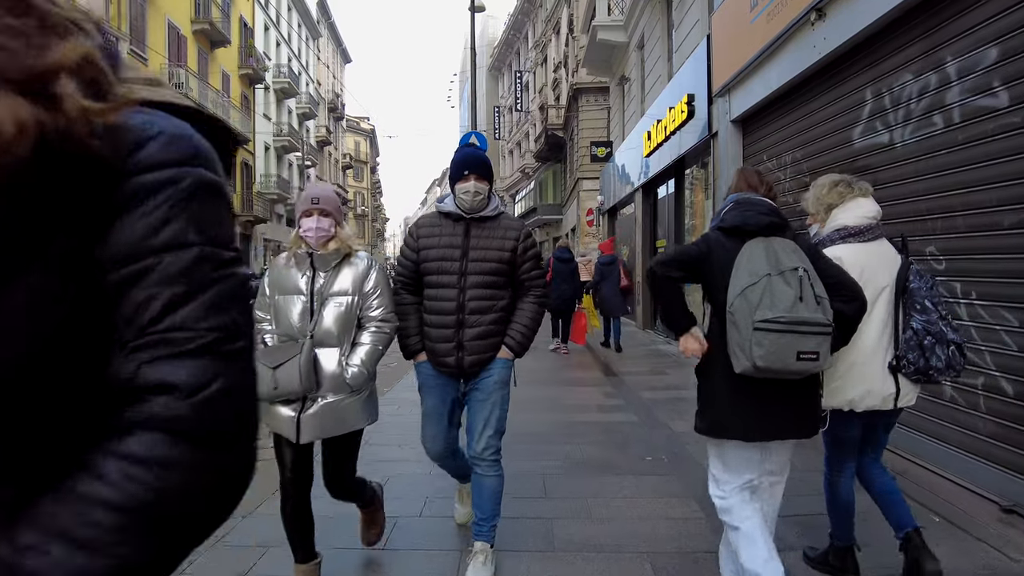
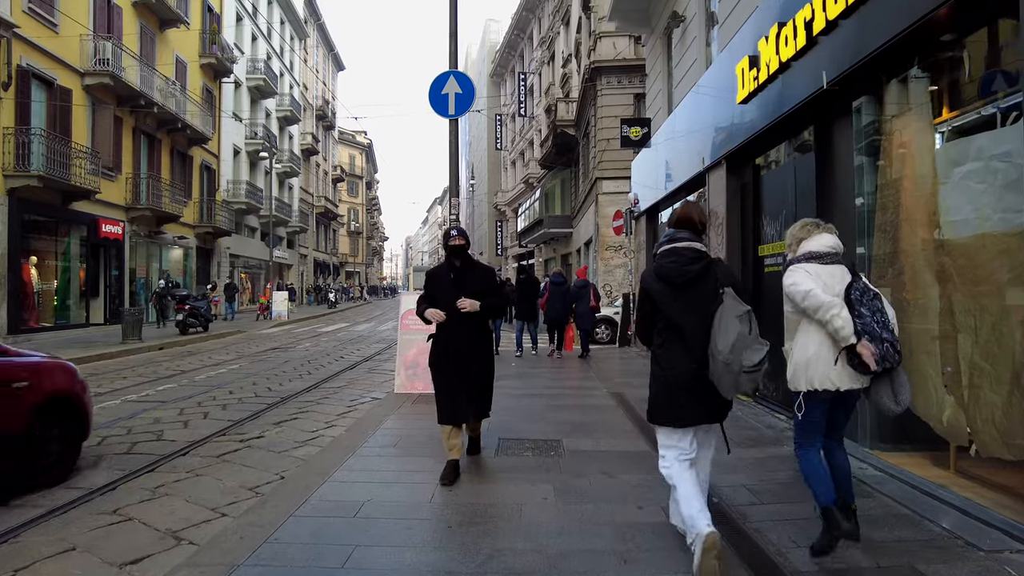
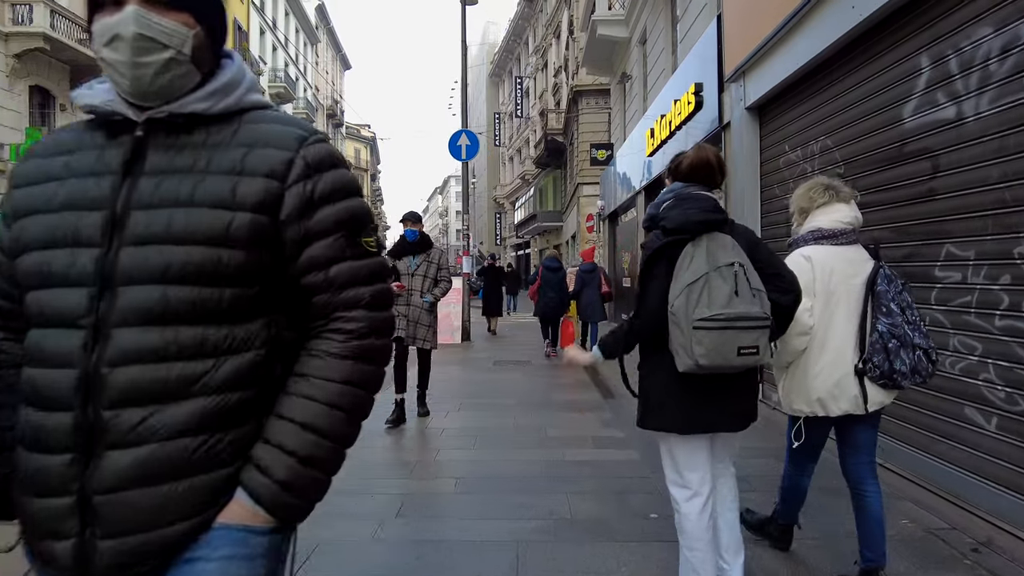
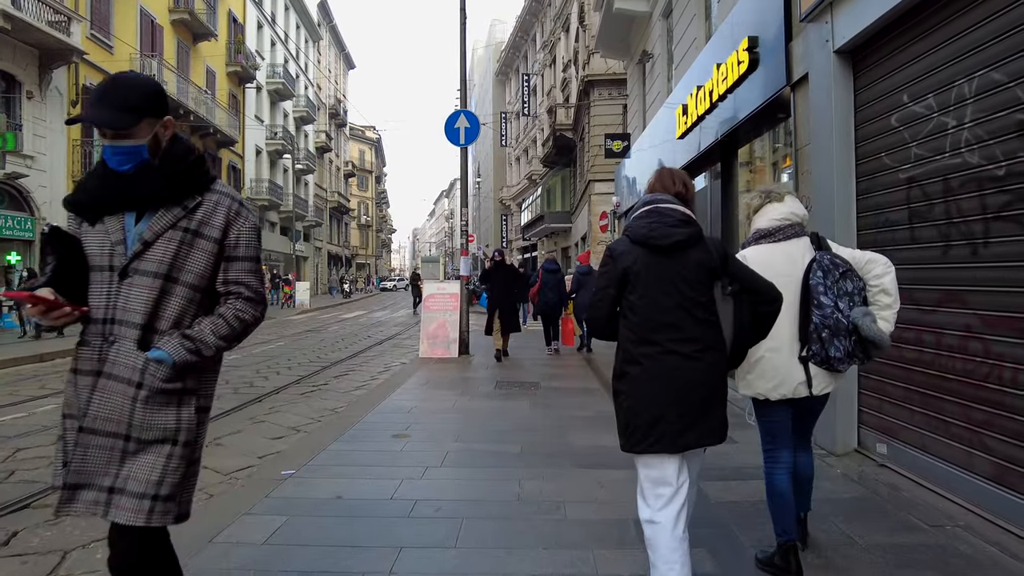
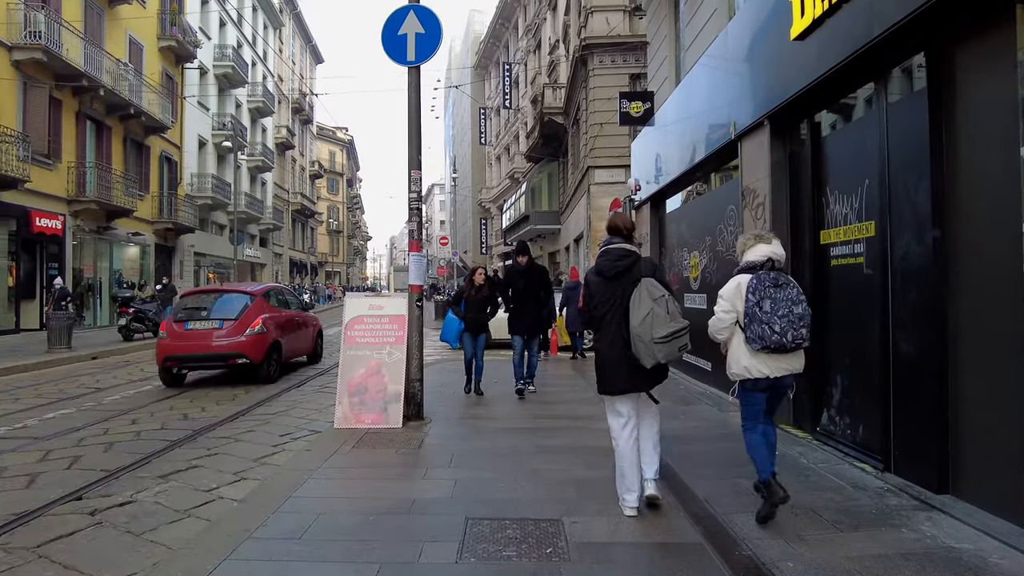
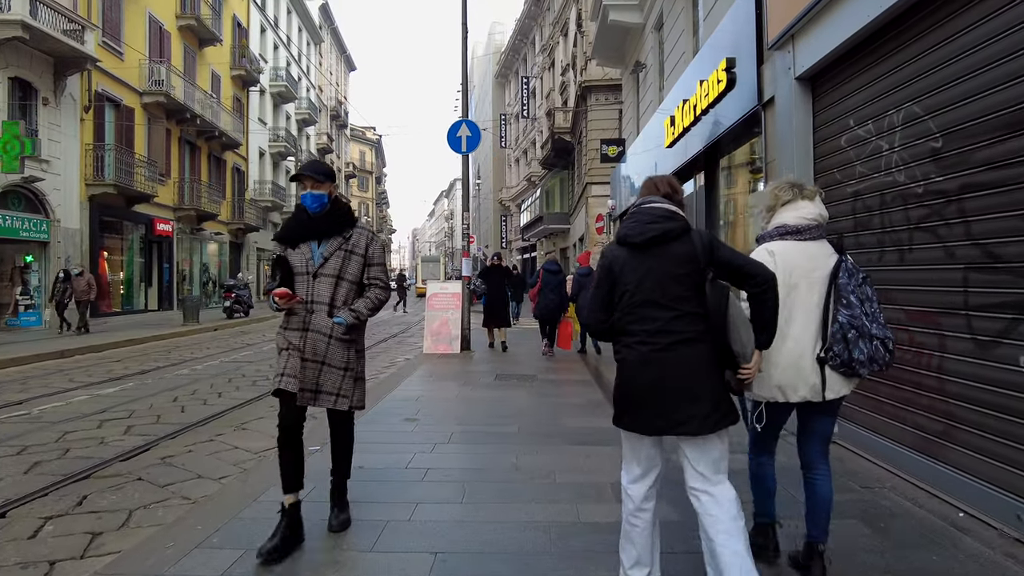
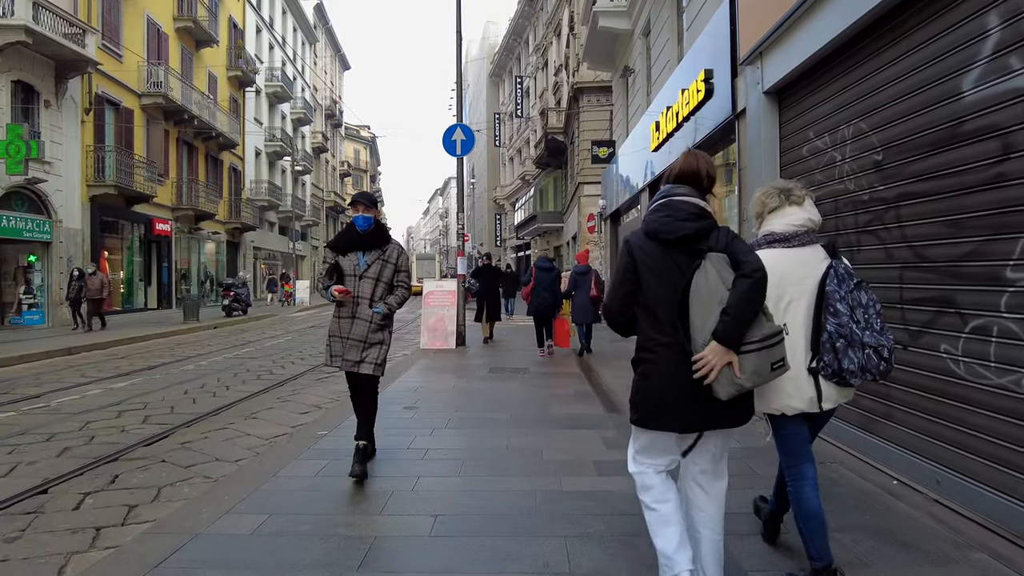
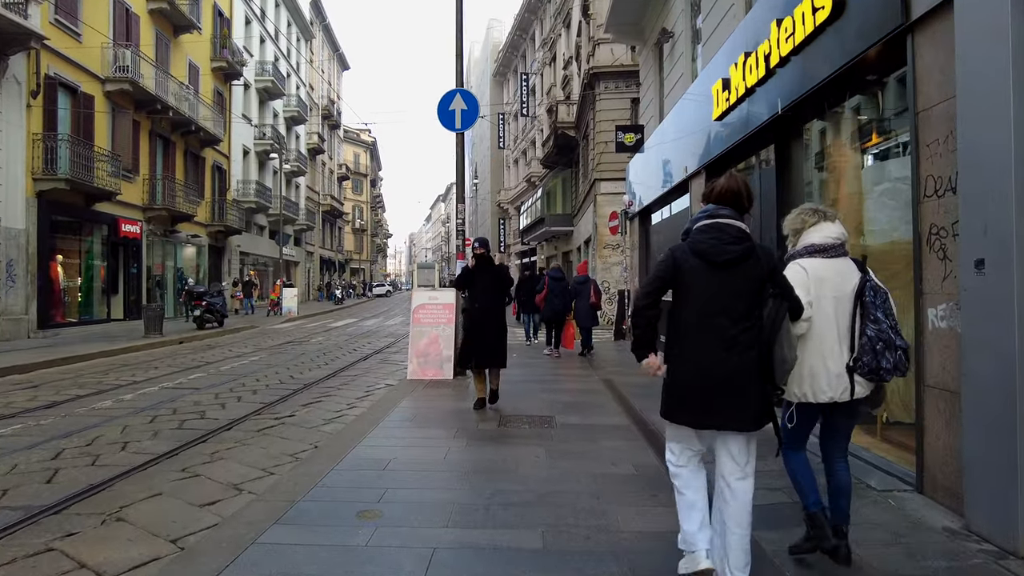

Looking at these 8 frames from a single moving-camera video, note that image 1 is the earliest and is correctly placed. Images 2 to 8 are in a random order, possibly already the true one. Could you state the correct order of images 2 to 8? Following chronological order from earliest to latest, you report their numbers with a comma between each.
3, 7, 6, 4, 8, 2, 5
